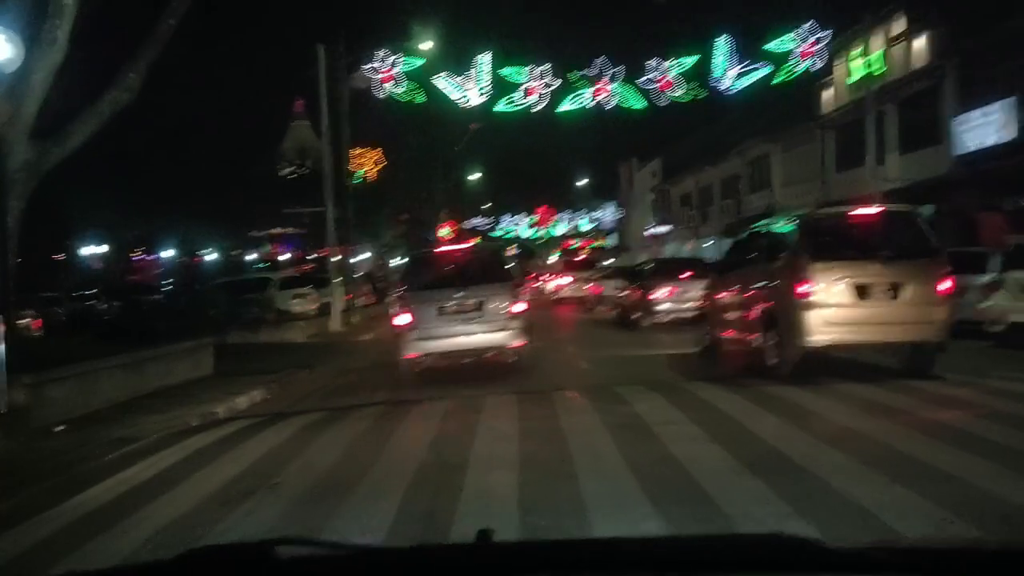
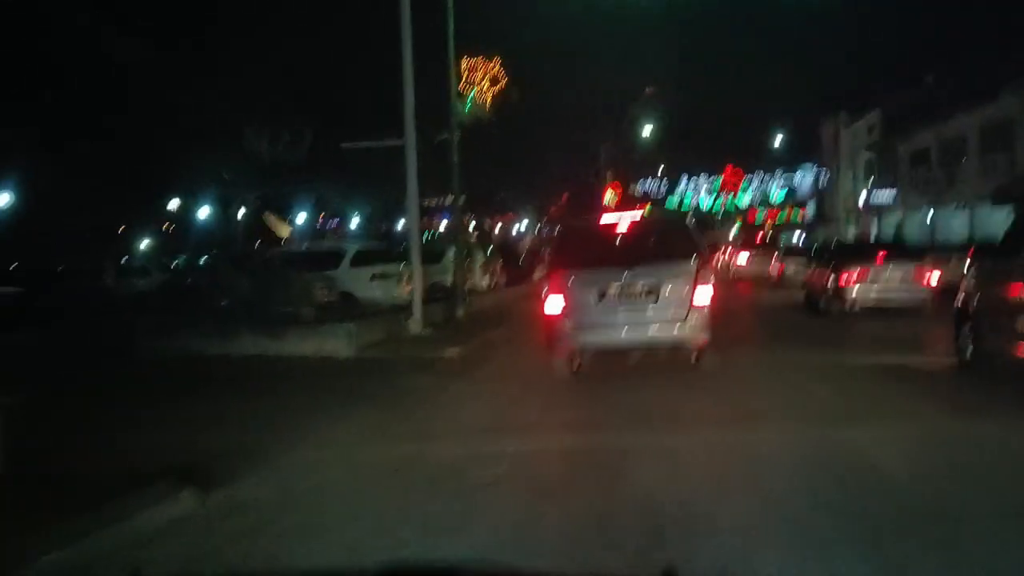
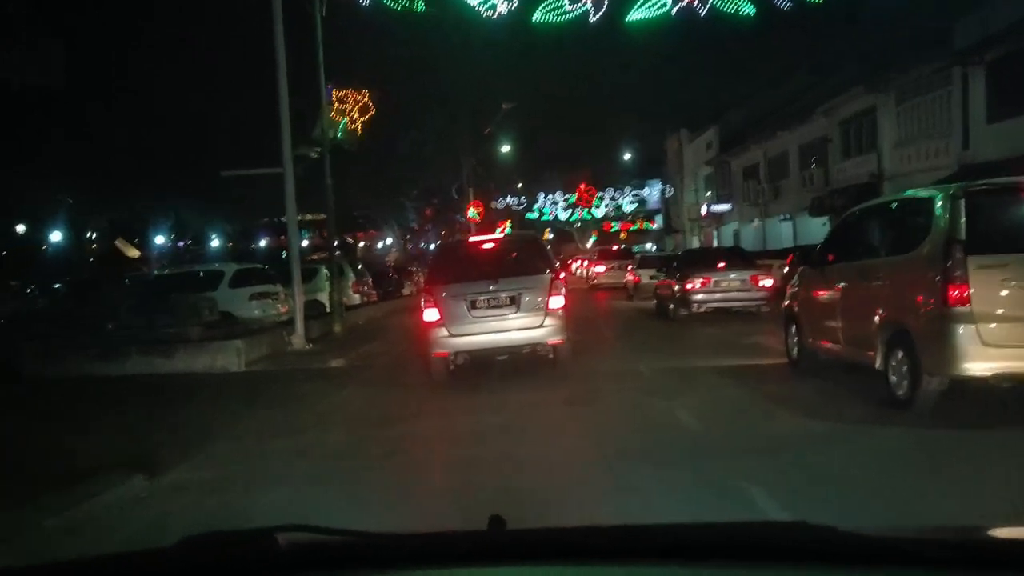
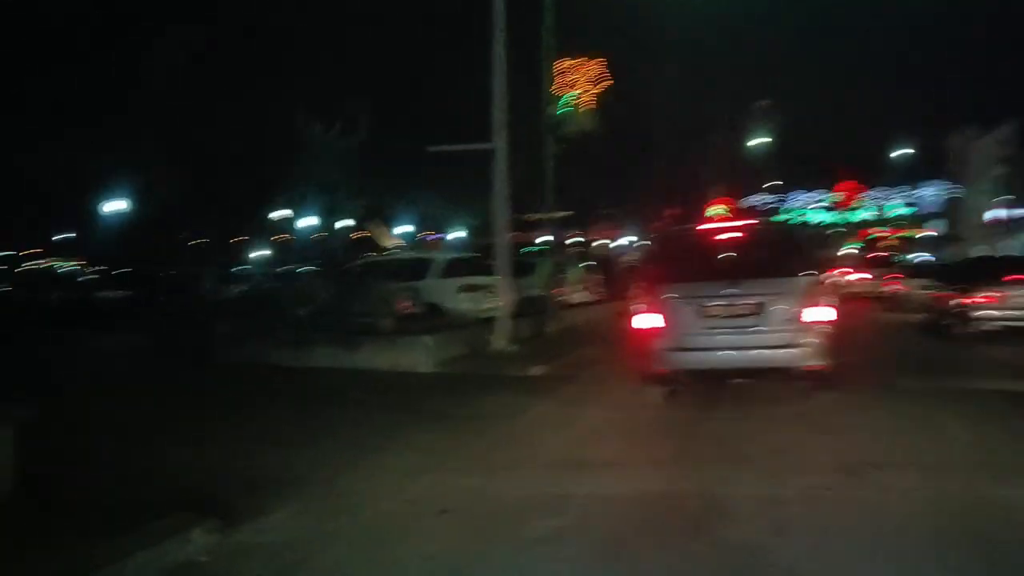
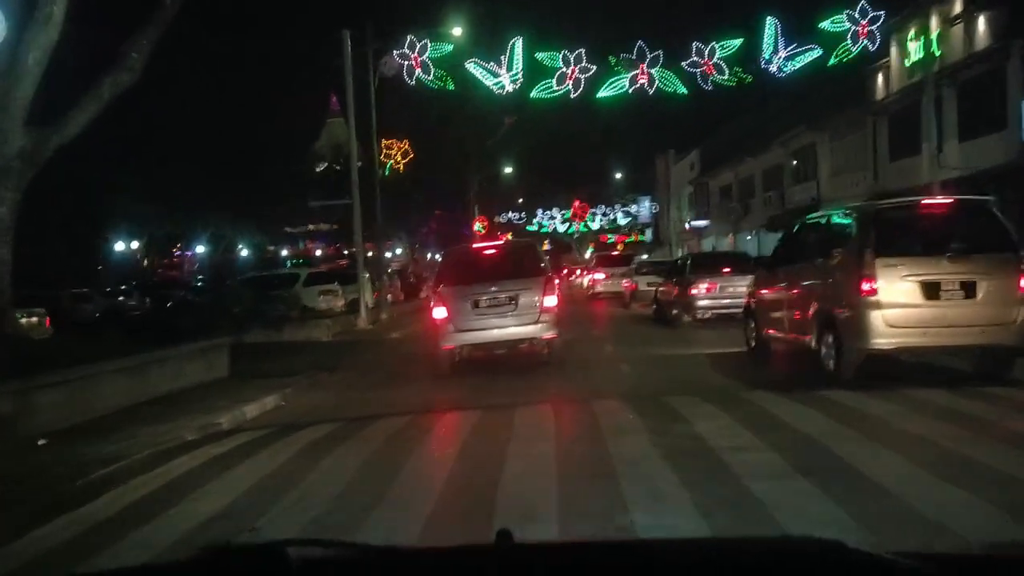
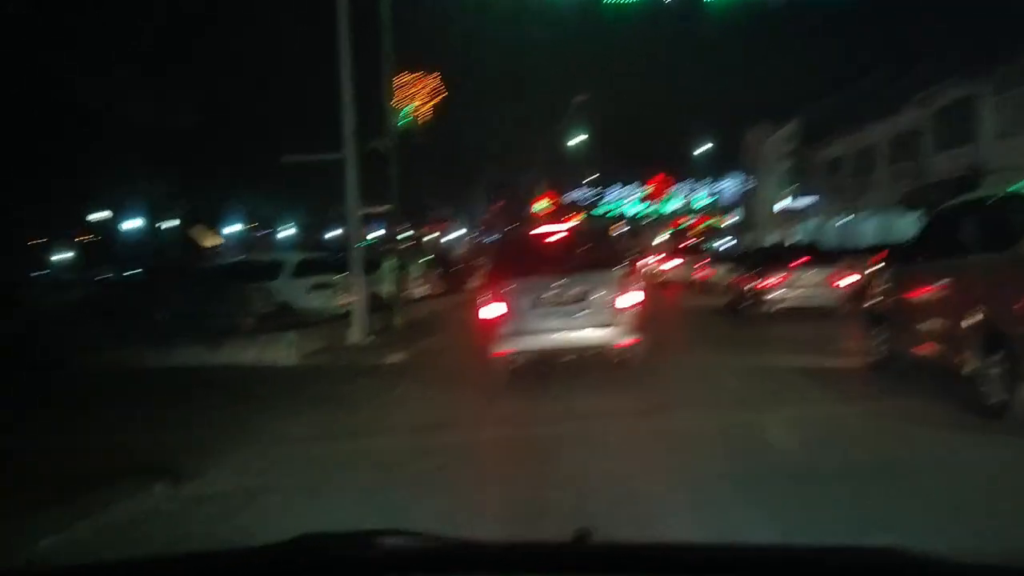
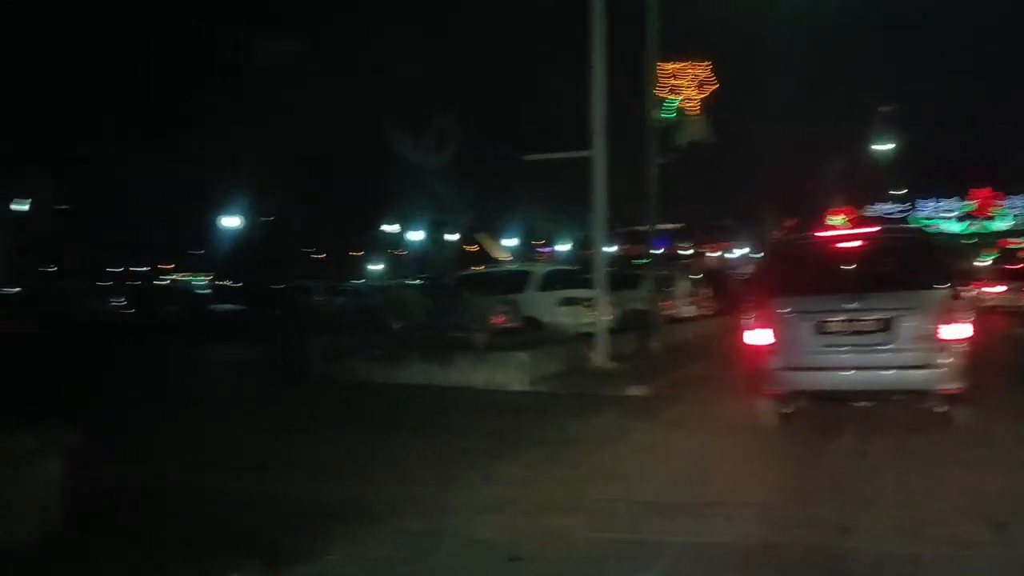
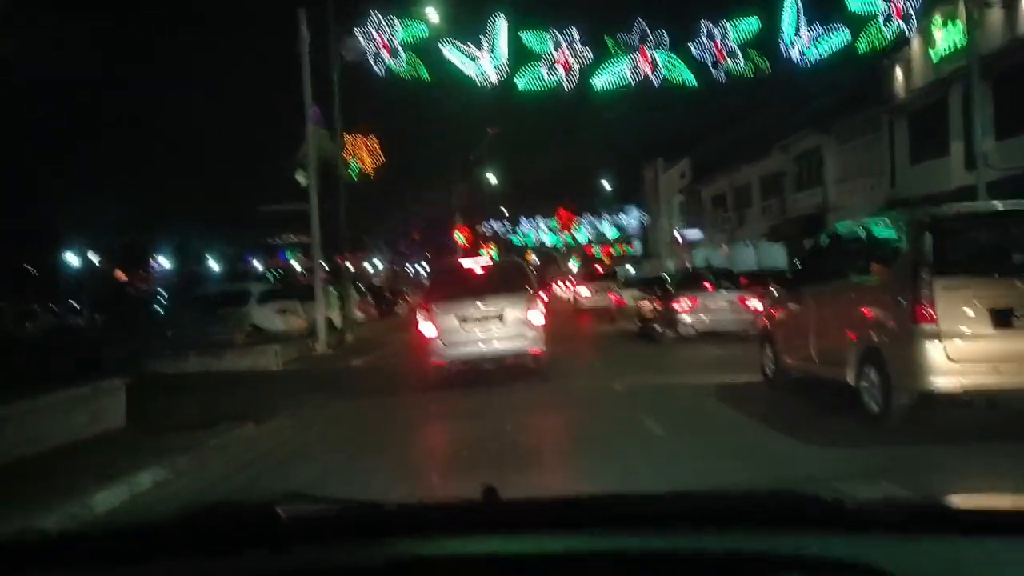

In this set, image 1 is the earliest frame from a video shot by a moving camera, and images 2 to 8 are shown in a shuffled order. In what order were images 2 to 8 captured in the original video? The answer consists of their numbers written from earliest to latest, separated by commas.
5, 8, 3, 6, 2, 4, 7
